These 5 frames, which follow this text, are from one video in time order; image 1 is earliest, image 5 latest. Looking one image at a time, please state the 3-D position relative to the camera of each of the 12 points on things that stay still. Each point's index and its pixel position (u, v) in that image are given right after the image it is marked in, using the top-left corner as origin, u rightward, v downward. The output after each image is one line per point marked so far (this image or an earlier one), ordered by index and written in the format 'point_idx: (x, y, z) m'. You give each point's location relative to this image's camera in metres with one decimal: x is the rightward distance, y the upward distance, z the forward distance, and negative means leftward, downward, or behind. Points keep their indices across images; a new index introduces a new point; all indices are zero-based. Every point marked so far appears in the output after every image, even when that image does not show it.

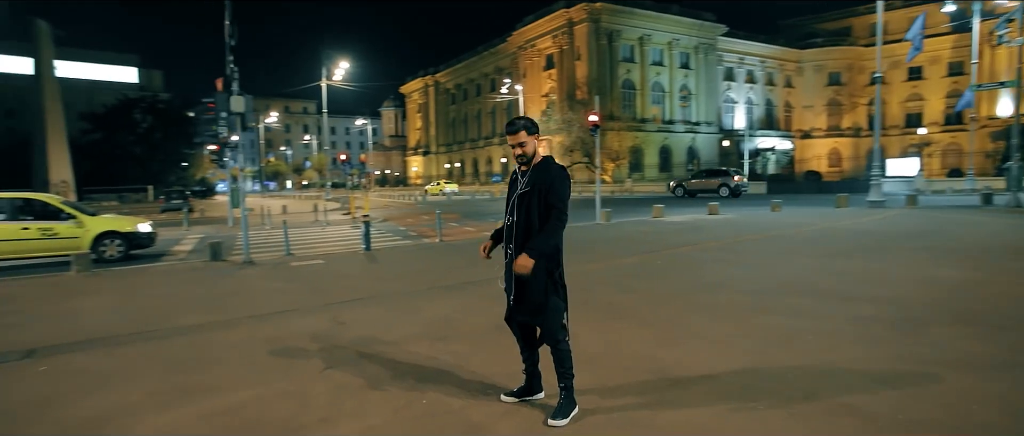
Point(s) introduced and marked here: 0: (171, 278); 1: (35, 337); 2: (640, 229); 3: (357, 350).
0: (-6.9, -1.2, +11.3) m
1: (-6.0, -1.5, +7.1) m
2: (+3.9, -0.3, +17.2) m
3: (-1.7, -1.5, +6.1) m
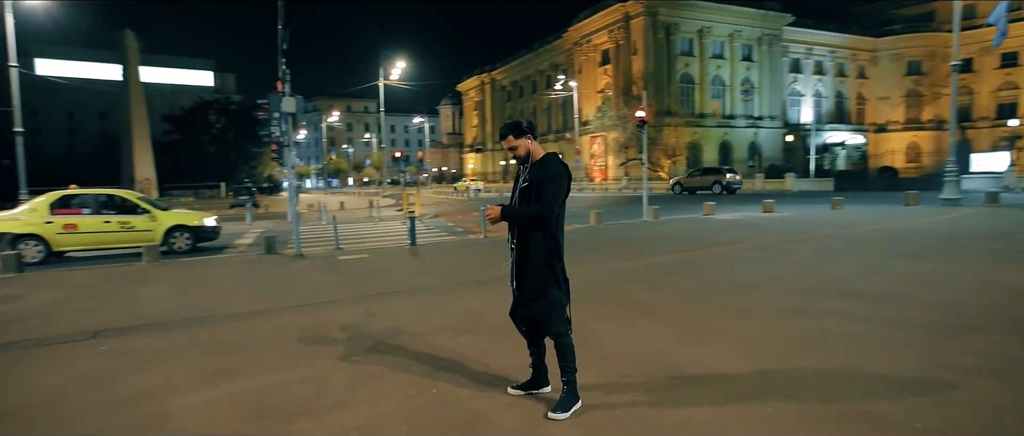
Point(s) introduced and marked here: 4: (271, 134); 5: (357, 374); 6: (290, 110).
0: (-6.1, -1.1, +12.1) m
1: (-5.7, -1.4, +7.8) m
2: (+5.3, -0.3, +16.8) m
3: (-1.5, -1.4, +6.4) m
4: (-5.9, +2.1, +13.7) m
5: (-1.5, -1.5, +5.3) m
6: (-5.2, +2.6, +13.2) m
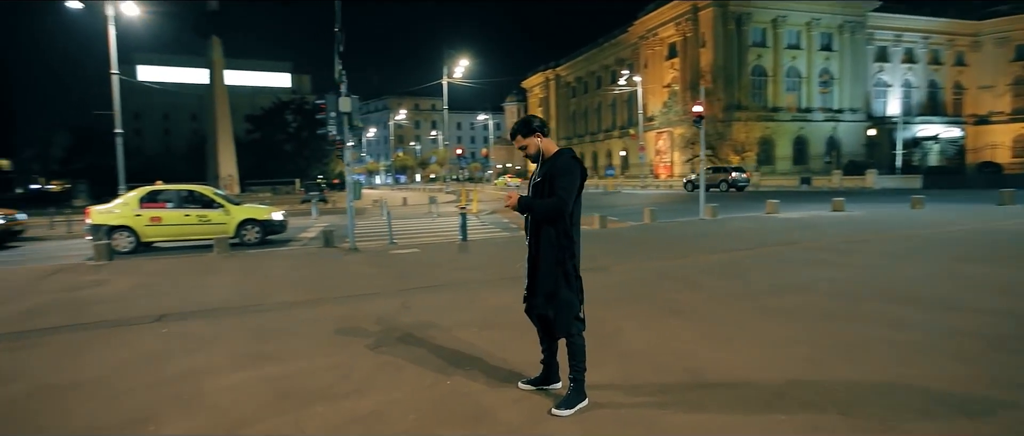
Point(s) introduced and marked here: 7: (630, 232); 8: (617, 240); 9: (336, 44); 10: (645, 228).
0: (-5.1, -1.0, +12.8) m
1: (-5.2, -1.3, +8.5) m
2: (+6.7, -0.2, +16.2) m
3: (-1.2, -1.4, +6.6) m
4: (-4.7, +2.2, +14.3) m
5: (-1.3, -1.5, +5.6) m
6: (-4.1, +2.7, +13.8) m
7: (+3.3, -0.4, +15.6) m
8: (+2.7, -0.6, +14.3) m
9: (-4.2, +4.2, +13.4) m
10: (+3.9, -0.3, +16.3) m
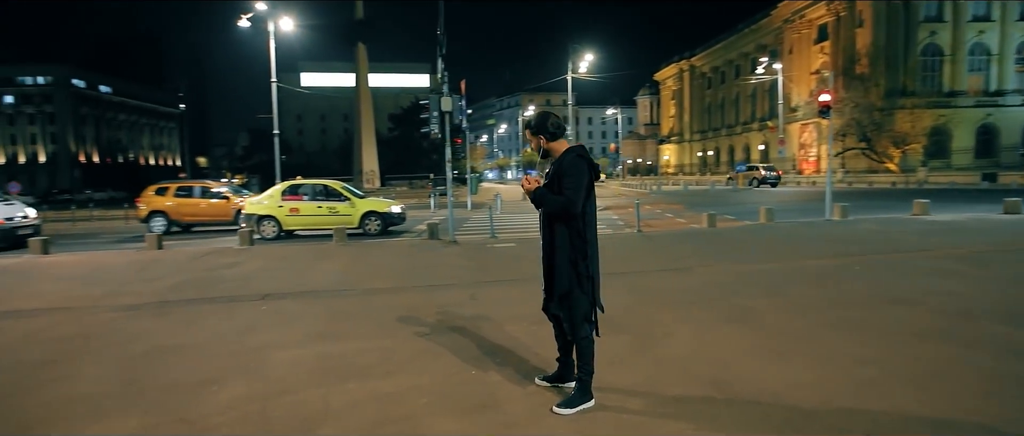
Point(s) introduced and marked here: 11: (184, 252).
0: (-3.0, -0.8, +13.9) m
1: (-4.1, -1.2, +9.7) m
2: (+9.4, -0.3, +14.4) m
3: (-0.6, -1.3, +7.0) m
4: (-2.1, +2.4, +15.3) m
5: (-1.0, -1.4, +5.9) m
6: (-1.7, +2.8, +14.6) m
7: (+5.9, -0.4, +14.6) m
8: (+5.0, -0.5, +13.5) m
9: (-1.8, +4.3, +14.2) m
10: (+6.6, -0.3, +15.2) m
11: (-8.0, -0.8, +13.7) m
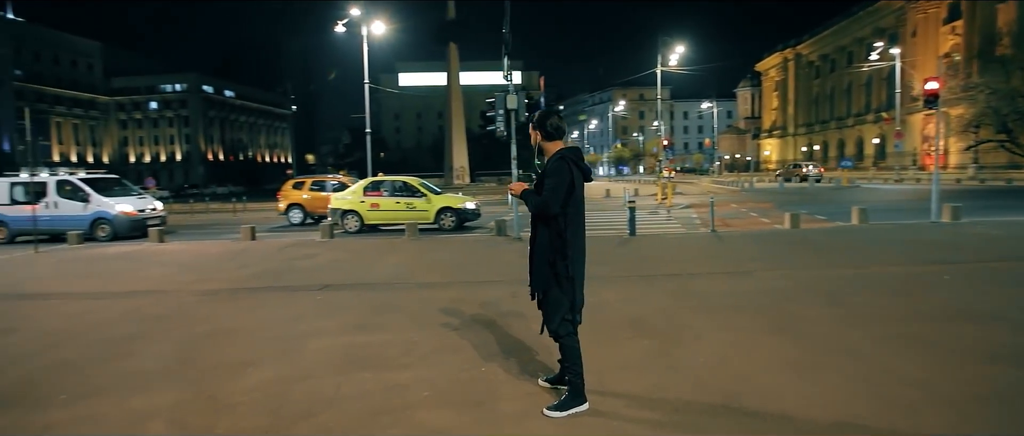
0: (-1.4, -0.7, +14.3) m
1: (-3.2, -1.1, +10.3) m
2: (+10.9, -0.3, +12.7) m
3: (-0.2, -1.3, +7.1) m
4: (-0.3, +2.5, +15.5) m
5: (-0.8, -1.4, +6.1) m
6: (+0.1, +2.9, +14.7) m
7: (+7.4, -0.4, +13.5) m
8: (+6.4, -0.6, +12.6) m
9: (-0.1, +4.4, +14.3) m
10: (+8.3, -0.3, +13.9) m
11: (-6.4, -0.7, +14.9) m
